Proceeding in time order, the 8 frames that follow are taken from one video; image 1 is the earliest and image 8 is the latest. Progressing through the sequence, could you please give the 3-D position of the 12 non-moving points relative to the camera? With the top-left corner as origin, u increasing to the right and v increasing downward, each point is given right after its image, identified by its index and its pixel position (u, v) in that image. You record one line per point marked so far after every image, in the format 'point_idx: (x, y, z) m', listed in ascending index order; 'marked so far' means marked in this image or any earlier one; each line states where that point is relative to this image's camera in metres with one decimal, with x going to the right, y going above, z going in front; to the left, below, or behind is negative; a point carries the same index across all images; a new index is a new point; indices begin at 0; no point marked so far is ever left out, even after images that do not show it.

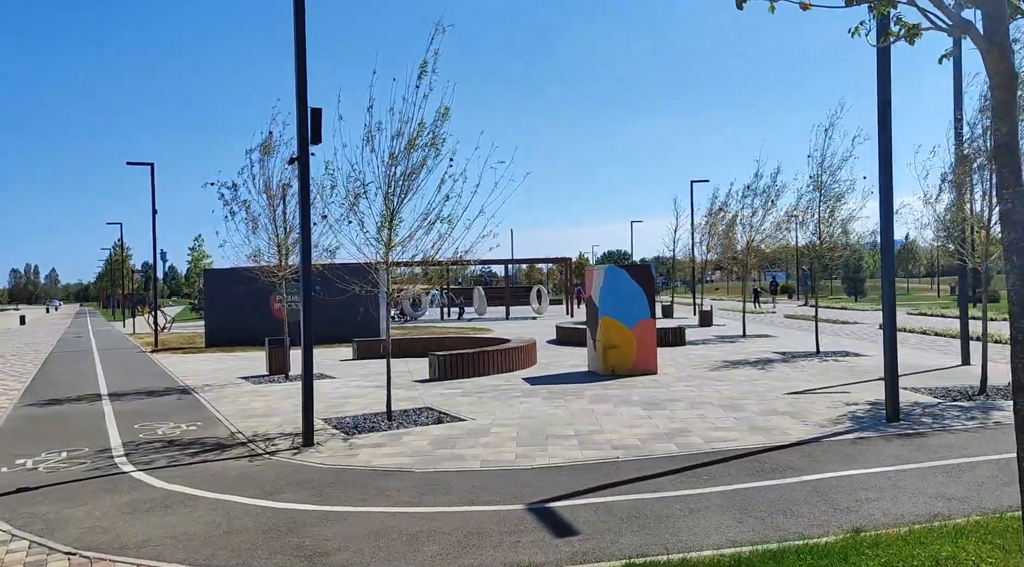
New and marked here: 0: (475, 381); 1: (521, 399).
0: (-0.7, -1.8, +14.1) m
1: (+0.1, -1.8, +12.0) m
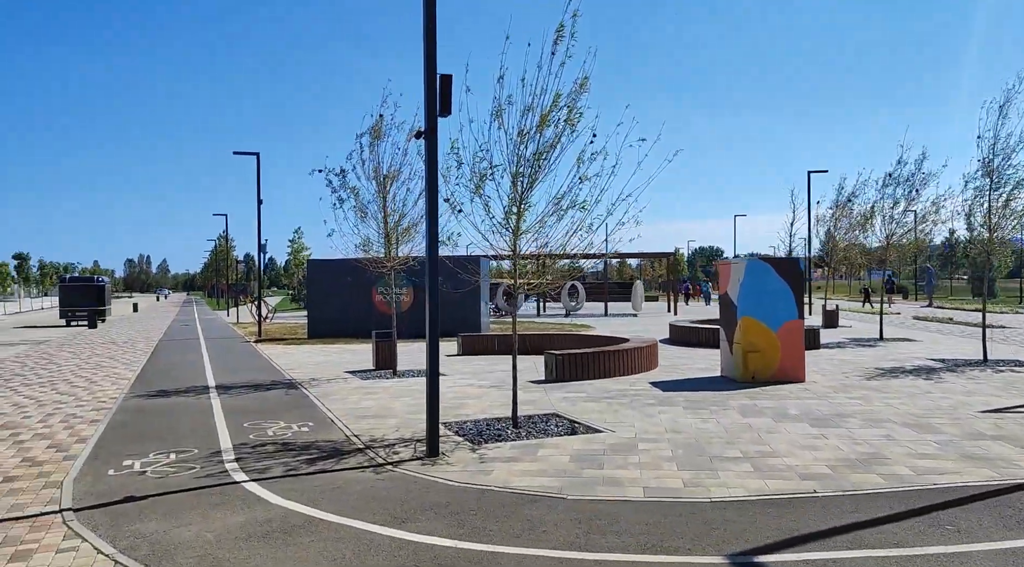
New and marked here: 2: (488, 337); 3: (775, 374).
0: (+1.4, -1.7, +12.9) m
1: (+2.0, -1.7, +10.7) m
2: (-0.2, -1.3, +19.3) m
3: (+4.4, -1.5, +12.8) m
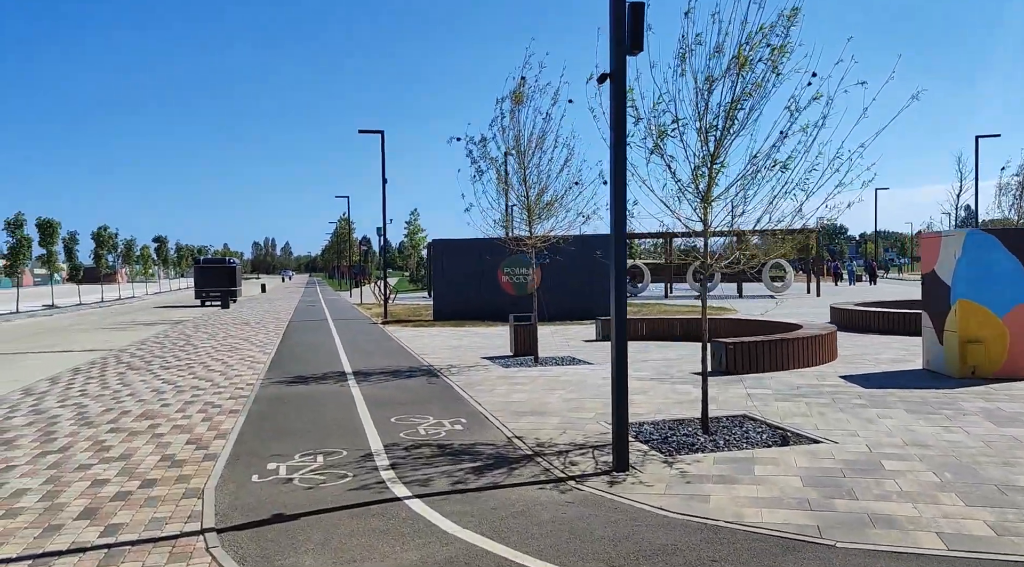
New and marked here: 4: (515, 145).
0: (+3.9, -1.4, +11.1) m
1: (+4.1, -1.4, +8.9) m
2: (+3.2, -0.9, +17.7) m
3: (+6.7, -1.2, +10.7) m
4: (+0.1, +2.6, +14.2) m
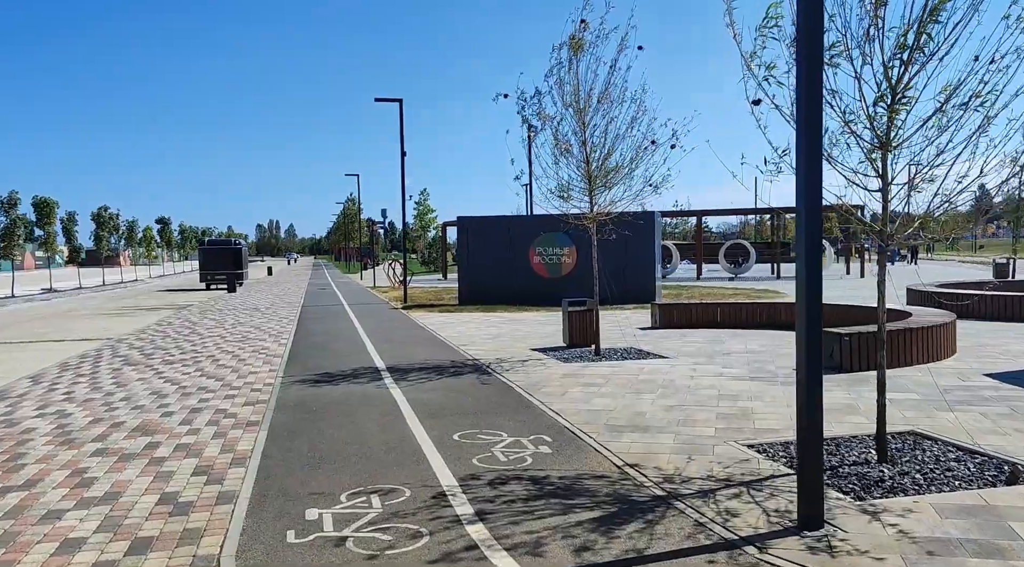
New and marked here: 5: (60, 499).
0: (+4.8, -1.1, +9.1) m
1: (+5.0, -1.2, +6.9) m
2: (+4.1, -0.5, +15.7) m
3: (+7.6, -1.0, +8.6) m
4: (+1.0, +2.9, +12.1) m
5: (-3.3, -1.6, +5.6) m
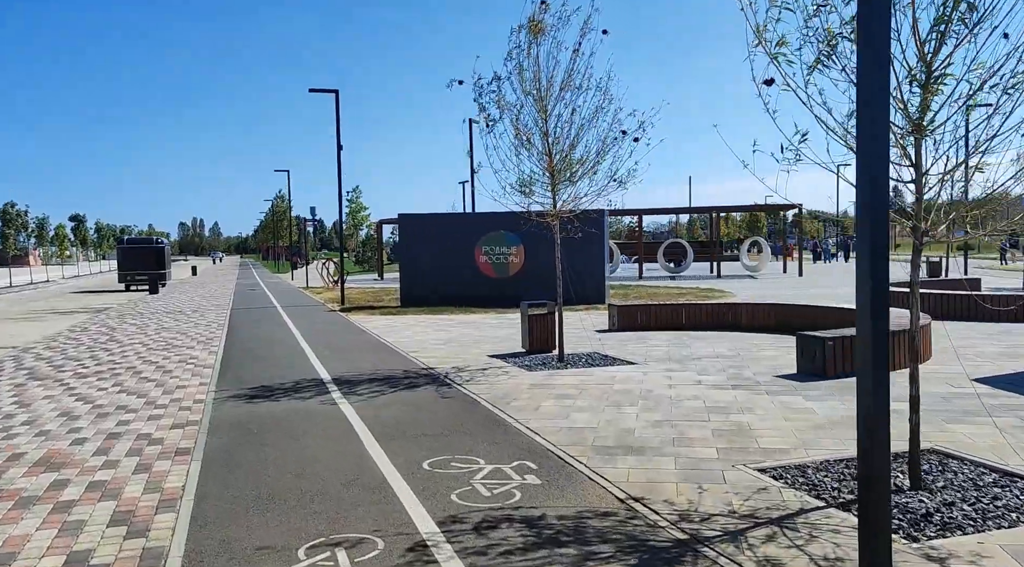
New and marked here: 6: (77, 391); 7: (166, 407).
0: (+4.4, -1.2, +8.6) m
1: (+4.9, -1.3, +6.4) m
2: (+3.2, -0.5, +15.1) m
3: (+7.3, -1.0, +8.4) m
4: (+0.3, +2.8, +11.3) m
5: (-3.3, -1.6, +4.4) m
6: (-5.6, -1.4, +10.0) m
7: (-4.0, -1.4, +8.9) m
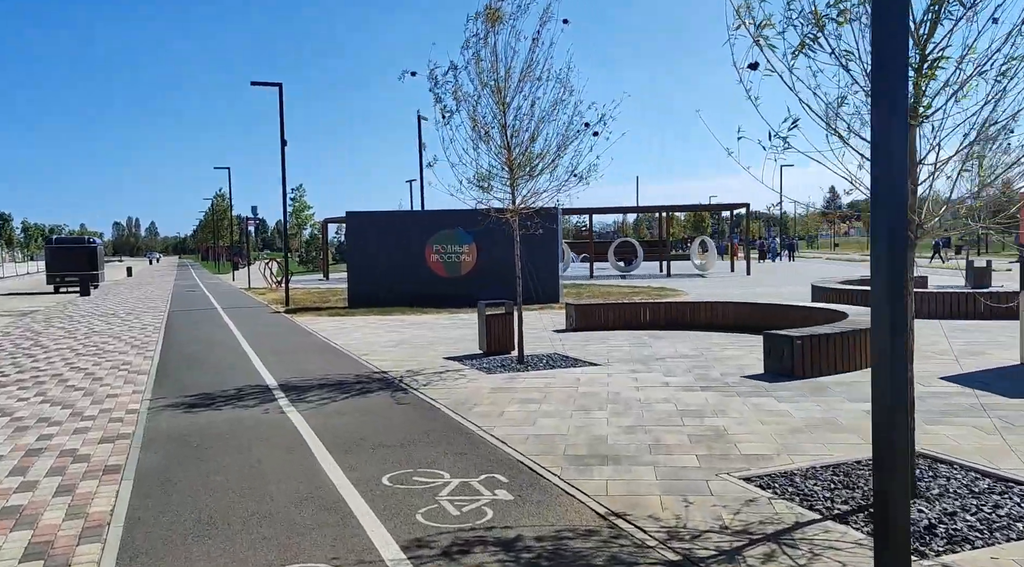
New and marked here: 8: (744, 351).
0: (+4.0, -1.1, +8.4) m
1: (+4.6, -1.2, +6.2) m
2: (+2.3, -0.4, +14.8) m
3: (+6.9, -0.9, +8.4) m
4: (-0.3, +2.9, +10.8) m
5: (-3.4, -1.6, +3.7) m
6: (-6.1, -1.4, +9.1) m
7: (-4.4, -1.4, +8.2) m
8: (+3.4, -1.0, +11.4) m
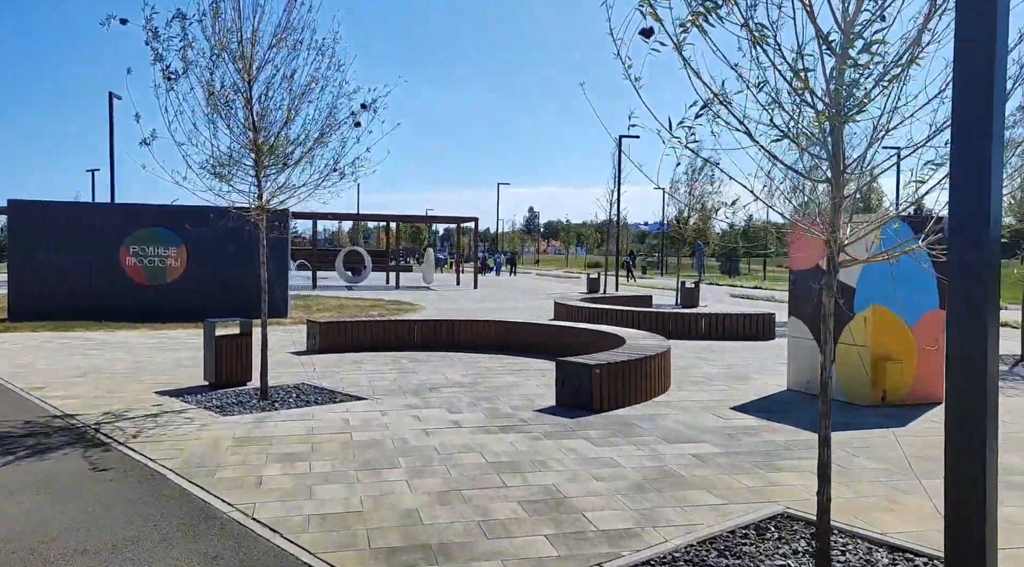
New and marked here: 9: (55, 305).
0: (+1.7, -1.4, +7.8) m
1: (+3.1, -1.5, +6.0) m
2: (-2.1, -0.7, +13.1) m
3: (+4.5, -1.3, +8.8) m
4: (-3.0, +2.7, +8.5) m
5: (-3.5, -1.7, +0.7) m
6: (-7.9, -1.4, +4.8) m
7: (-6.0, -1.5, +4.5) m
8: (+0.1, -1.3, +10.4) m
9: (-10.4, -0.4, +17.6) m
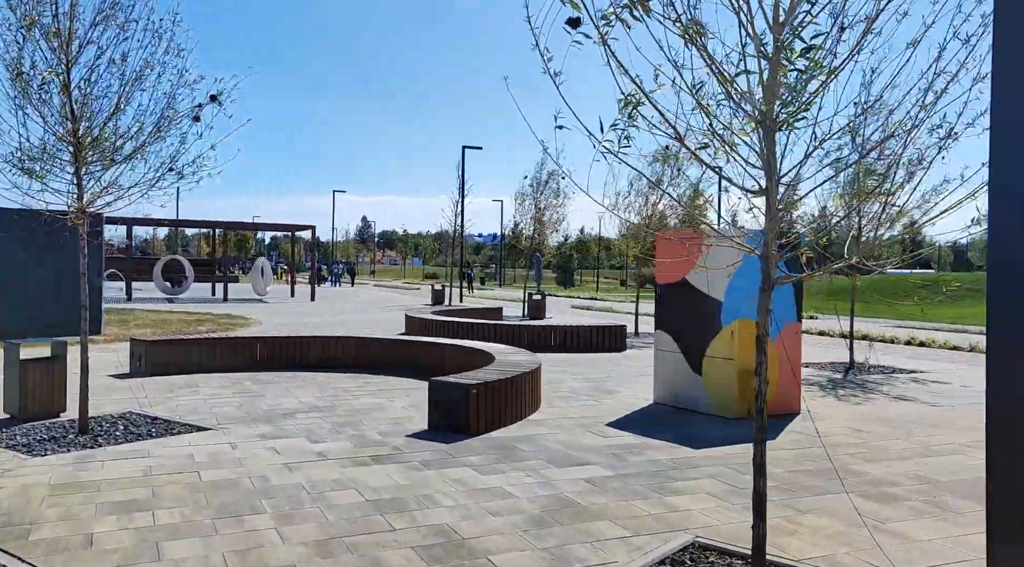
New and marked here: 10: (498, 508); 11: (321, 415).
0: (+0.5, -1.5, +7.5) m
1: (+2.2, -1.6, +6.0) m
2: (-4.4, -0.9, +11.8) m
3: (+3.0, -1.4, +9.1) m
4: (-4.3, +2.5, +7.2) m
5: (-3.0, -1.7, -0.5) m
6: (-8.2, -1.5, +2.5) m
7: (-6.3, -1.6, +2.6) m
8: (-1.6, -1.4, +9.7) m
9: (-13.4, -0.7, +14.5) m
10: (-0.1, -1.6, +5.6) m
11: (-2.2, -1.5, +8.8) m
